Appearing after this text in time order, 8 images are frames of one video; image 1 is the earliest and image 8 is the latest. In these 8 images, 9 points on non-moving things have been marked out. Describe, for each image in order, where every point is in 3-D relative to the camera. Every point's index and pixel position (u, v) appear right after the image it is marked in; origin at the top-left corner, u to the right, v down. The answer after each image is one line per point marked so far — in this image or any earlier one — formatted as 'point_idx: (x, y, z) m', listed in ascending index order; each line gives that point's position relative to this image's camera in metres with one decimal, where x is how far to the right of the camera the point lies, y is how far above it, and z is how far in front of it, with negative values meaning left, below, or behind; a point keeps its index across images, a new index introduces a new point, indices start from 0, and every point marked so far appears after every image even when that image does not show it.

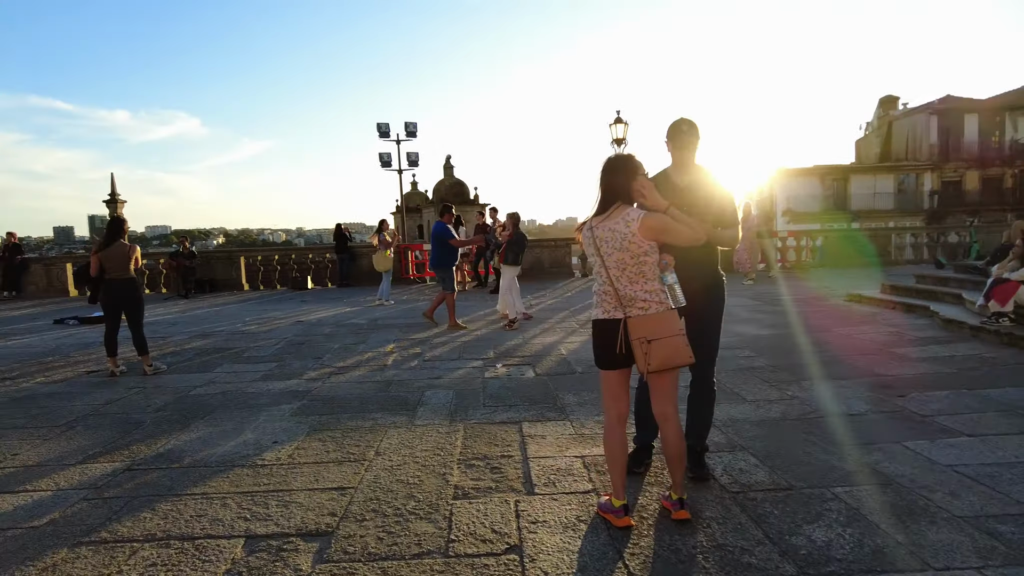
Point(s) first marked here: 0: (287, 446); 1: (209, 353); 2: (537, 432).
0: (-1.4, -0.9, +3.9) m
1: (-3.4, -0.7, +7.3) m
2: (+0.2, -0.9, +4.2) m
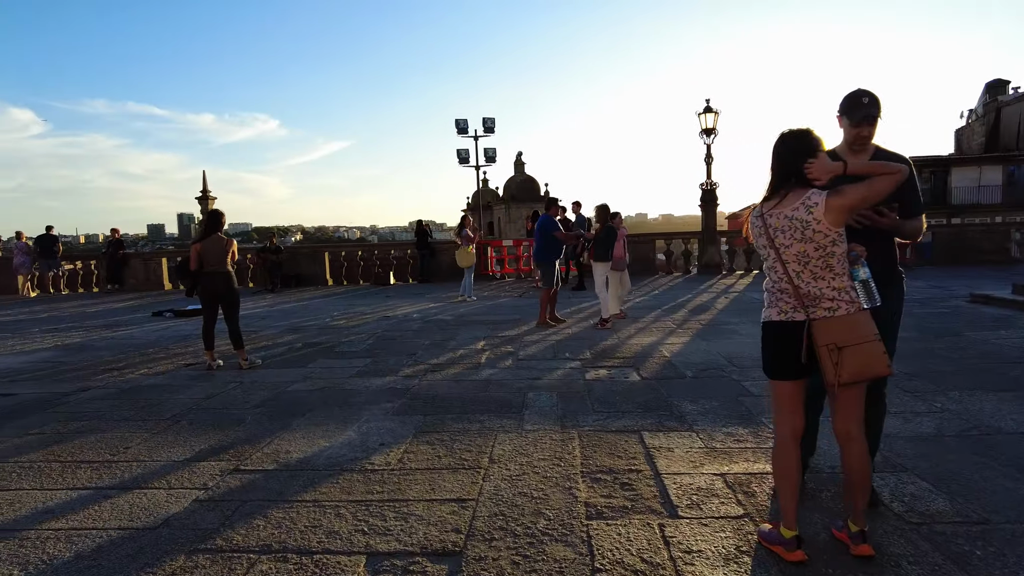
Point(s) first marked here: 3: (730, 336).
0: (-0.7, -0.9, +3.7) m
1: (-2.4, -0.7, +7.2) m
2: (+0.9, -0.9, +3.8) m
3: (+2.5, -0.6, +7.5) m
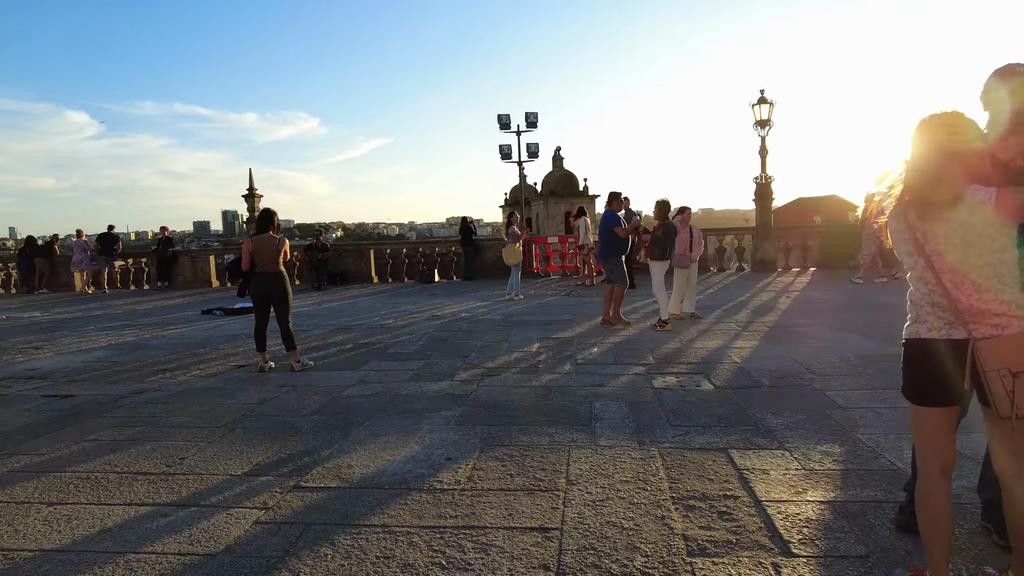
0: (-0.3, -0.9, +3.5) m
1: (-1.7, -0.7, +7.1) m
2: (+1.3, -0.9, +3.4) m
3: (+3.1, -0.6, +7.0) m
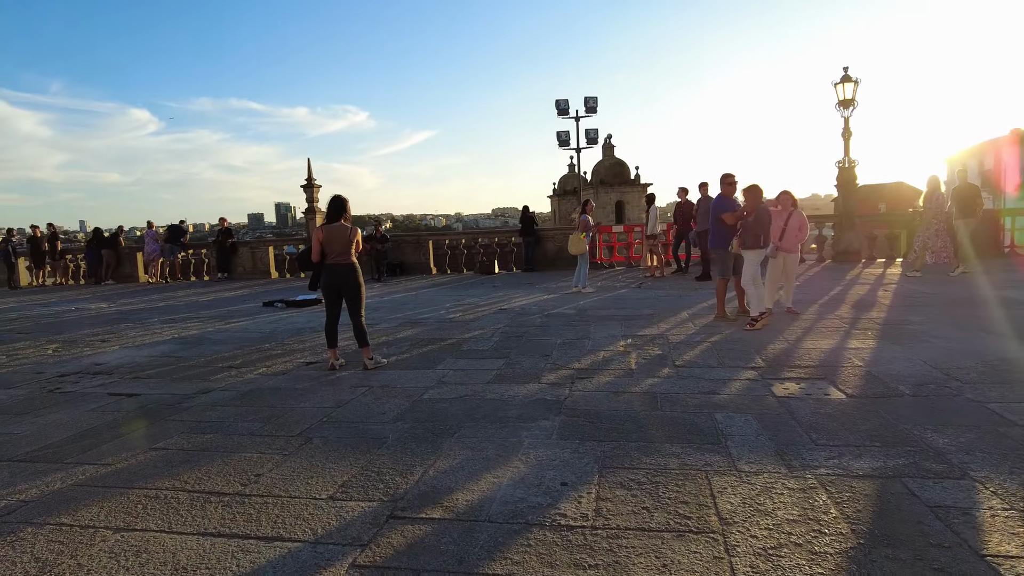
0: (+0.3, -0.9, +2.9) m
1: (-0.9, -0.6, +6.6) m
2: (+1.9, -0.9, +2.8) m
3: (+4.0, -0.5, +6.2) m
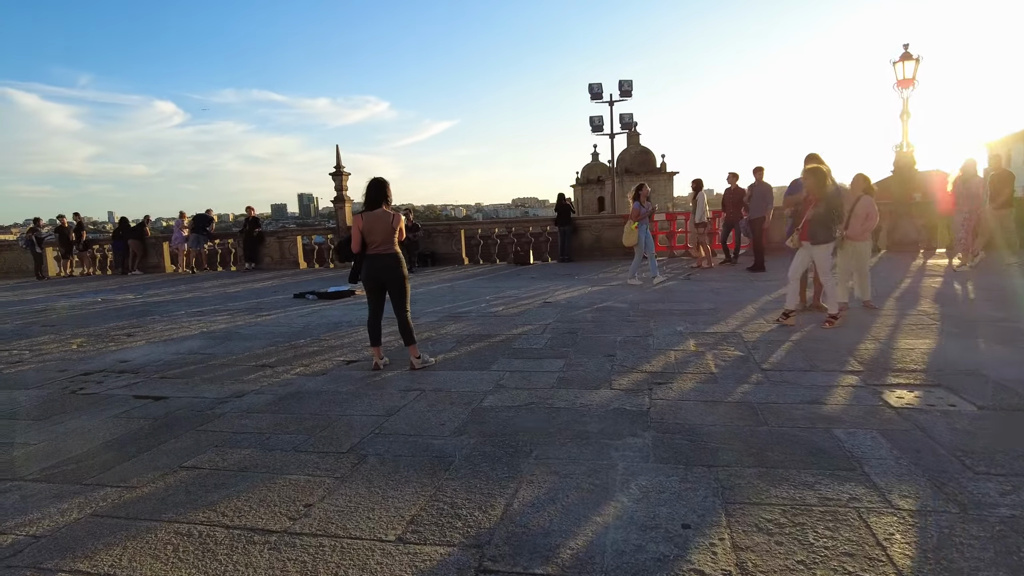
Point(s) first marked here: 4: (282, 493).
0: (+0.7, -0.9, +2.3) m
1: (-0.4, -0.5, +6.1) m
2: (+2.3, -0.9, +2.2) m
3: (+4.5, -0.5, +5.5) m
4: (-1.0, -0.9, +2.8) m
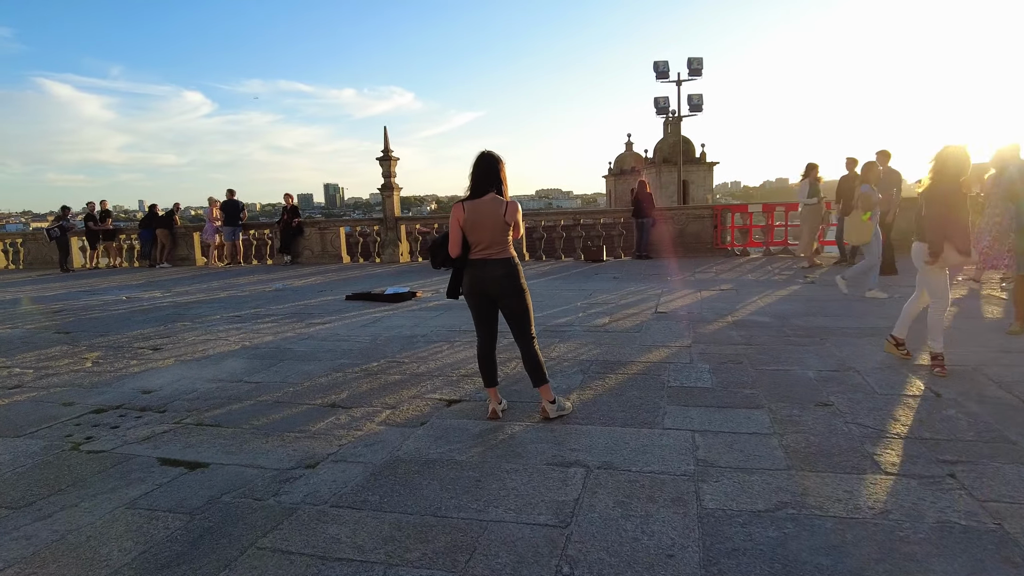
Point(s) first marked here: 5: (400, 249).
0: (+1.6, -1.0, +0.8) m
1: (+0.7, -0.6, +4.5) m
2: (+3.1, -1.1, +0.5) m
3: (+5.5, -0.6, +3.8) m
4: (-0.1, -1.0, +1.3) m
5: (-2.3, +0.8, +13.4) m
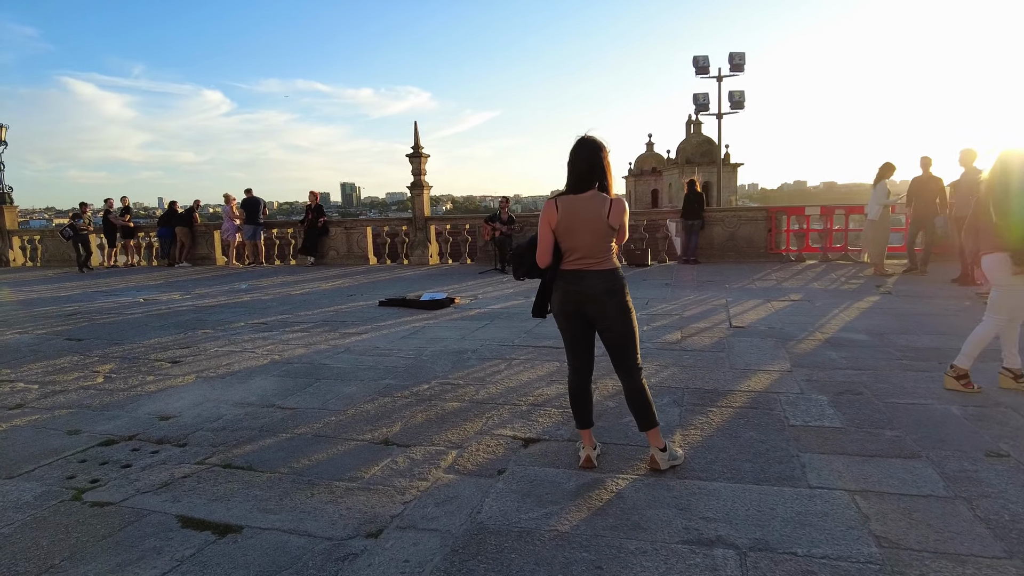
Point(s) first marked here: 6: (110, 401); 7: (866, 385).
0: (+2.0, -1.1, 0.0) m
1: (+1.1, -0.7, +3.8) m
2: (+3.5, -1.2, -0.2) m
3: (+5.9, -0.8, +3.0) m
4: (+0.3, -1.1, +0.6) m
5: (-1.6, +0.8, +12.8) m
6: (-2.7, -0.8, +4.4) m
7: (+2.3, -0.6, +4.2) m
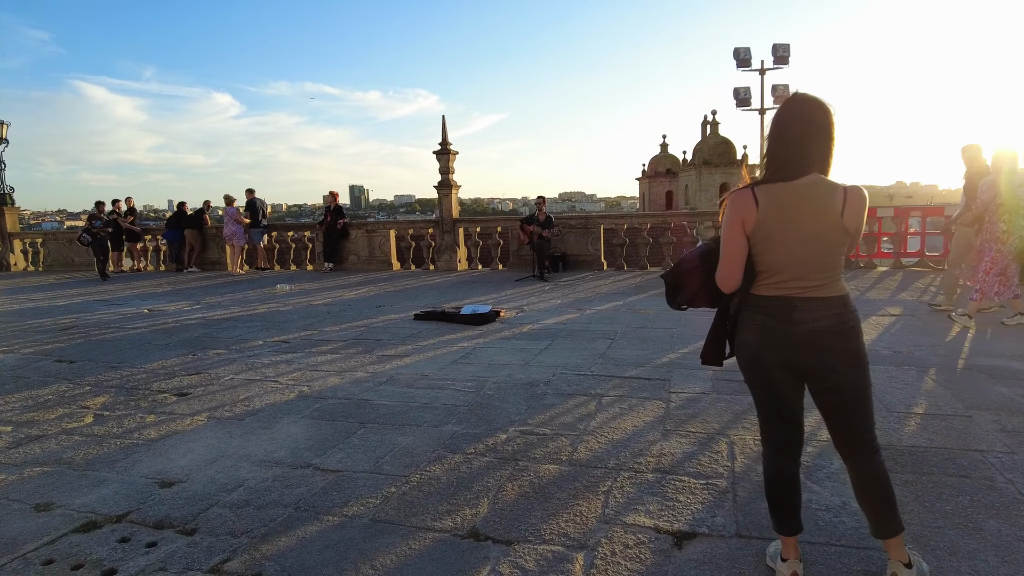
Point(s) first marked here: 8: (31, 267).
0: (+2.5, -1.2, -1.0) m
1: (+1.7, -0.8, +2.8) m
2: (+4.0, -1.3, -1.3) m
3: (+6.5, -0.9, +1.9) m
4: (+0.8, -1.2, -0.4) m
5: (-1.0, +0.6, +11.8) m
6: (-2.2, -0.9, +3.4) m
7: (+2.8, -0.7, +3.2) m
8: (-11.9, +0.5, +16.1) m
